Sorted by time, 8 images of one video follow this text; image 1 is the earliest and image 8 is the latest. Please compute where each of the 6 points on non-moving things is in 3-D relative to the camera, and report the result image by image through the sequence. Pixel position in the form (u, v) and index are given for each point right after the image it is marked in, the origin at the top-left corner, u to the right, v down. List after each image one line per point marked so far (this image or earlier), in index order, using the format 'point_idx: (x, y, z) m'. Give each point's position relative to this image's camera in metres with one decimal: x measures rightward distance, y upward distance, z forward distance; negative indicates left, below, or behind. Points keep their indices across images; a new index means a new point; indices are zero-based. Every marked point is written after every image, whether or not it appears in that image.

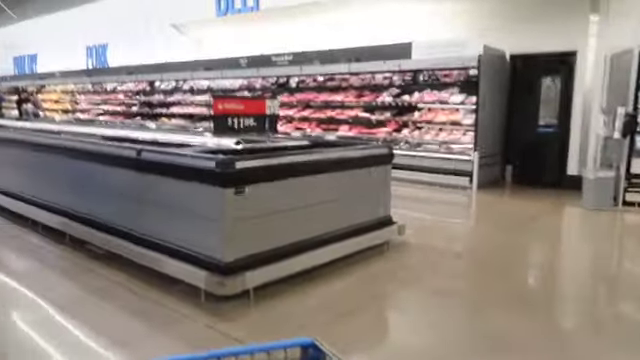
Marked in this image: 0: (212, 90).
0: (-1.5, +1.2, +7.1) m
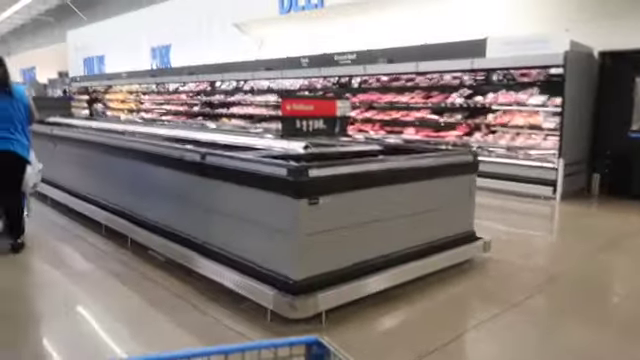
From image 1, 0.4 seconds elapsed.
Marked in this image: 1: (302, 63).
0: (-0.6, +1.2, +7.0) m
1: (-0.2, +1.3, +5.9) m
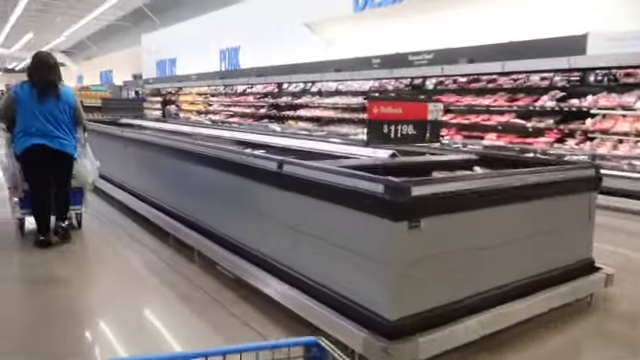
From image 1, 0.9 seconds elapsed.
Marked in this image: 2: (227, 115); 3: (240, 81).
0: (+0.3, +1.1, +6.8) m
1: (+0.6, +1.3, +5.6) m
2: (-1.7, +1.2, +9.7) m
3: (-1.3, +1.6, +8.5) m
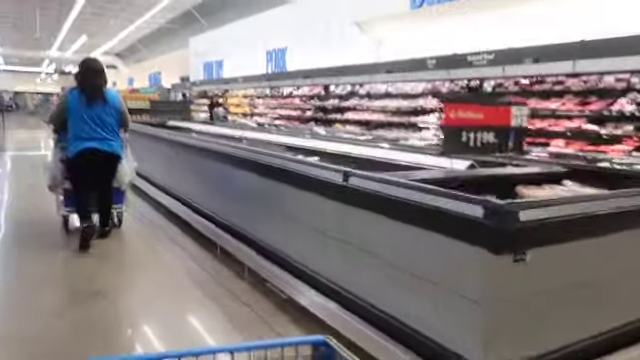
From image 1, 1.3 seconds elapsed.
0: (+0.9, +1.1, +6.5) m
1: (+1.1, +1.2, +5.4) m
2: (-0.8, +1.1, +9.6) m
3: (-0.5, +1.6, +8.4) m
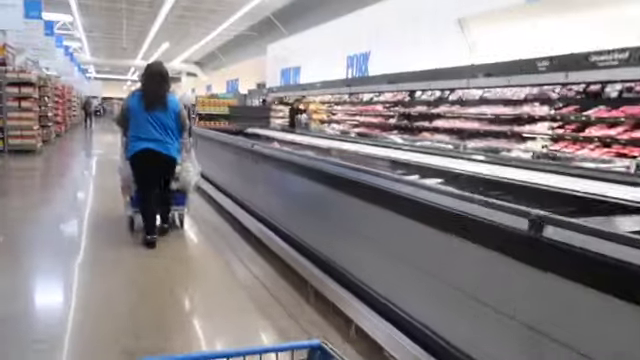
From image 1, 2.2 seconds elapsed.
0: (+1.9, +0.9, +5.9) m
1: (+2.0, +1.0, +4.7) m
2: (+0.6, +1.0, +9.1) m
3: (+0.7, +1.4, +7.9) m
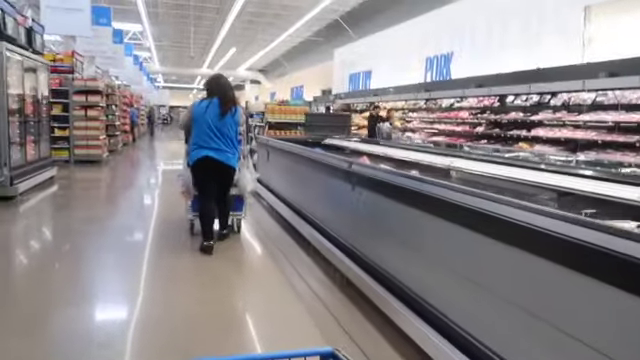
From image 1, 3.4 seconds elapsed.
0: (+2.7, +0.7, +5.0) m
1: (+2.6, +0.8, +3.8) m
2: (+1.8, +0.7, +8.3) m
3: (+1.8, +1.2, +7.1) m
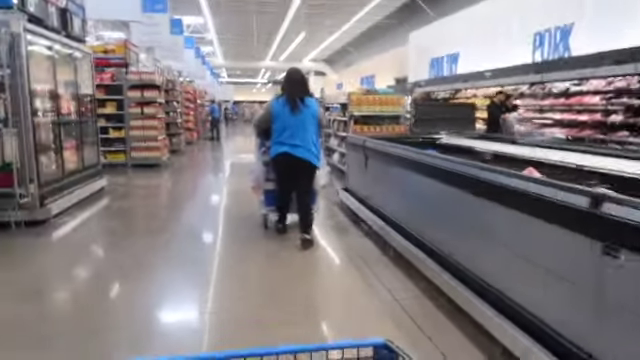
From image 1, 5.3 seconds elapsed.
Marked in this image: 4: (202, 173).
0: (+3.5, +0.7, +3.5) m
1: (+3.3, +0.8, +2.3) m
2: (+2.9, +0.8, +7.0) m
3: (+2.8, +1.2, +5.8) m
4: (-2.0, +0.1, +8.8) m
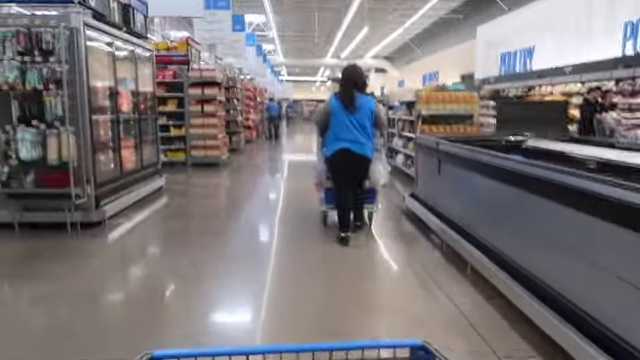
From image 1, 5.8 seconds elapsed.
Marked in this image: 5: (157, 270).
0: (+3.9, +0.6, +2.8) m
1: (+3.5, +0.7, +1.7) m
2: (+3.7, +0.7, +6.3) m
3: (+3.5, +1.1, +5.1) m
4: (-1.0, +0.1, +8.7) m
5: (-1.2, -0.7, +3.9) m
